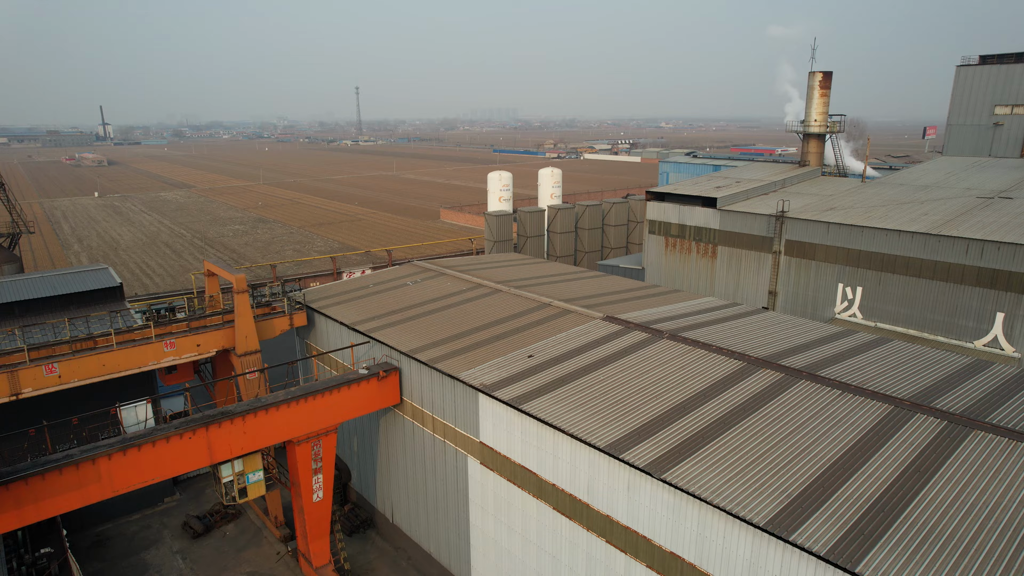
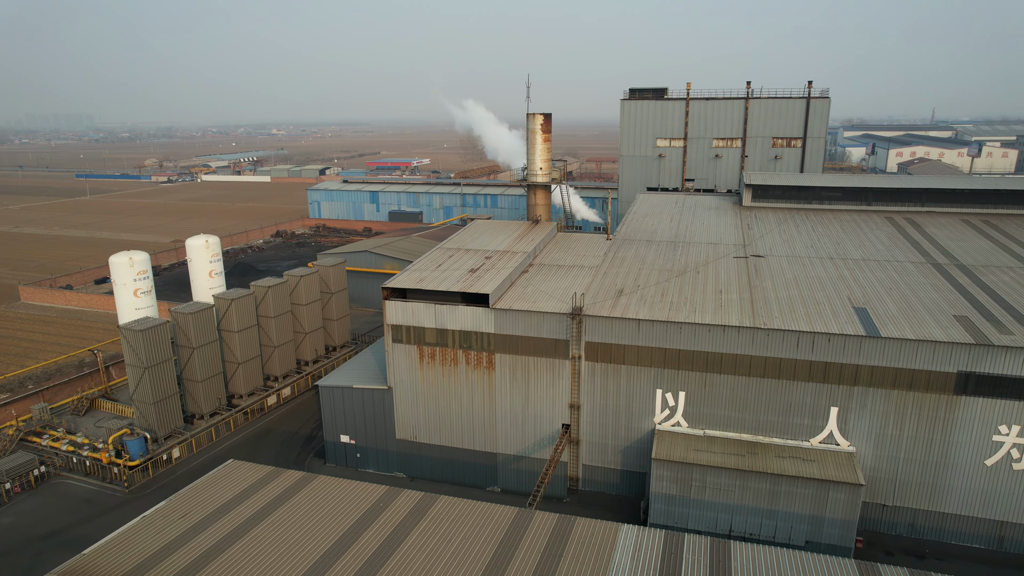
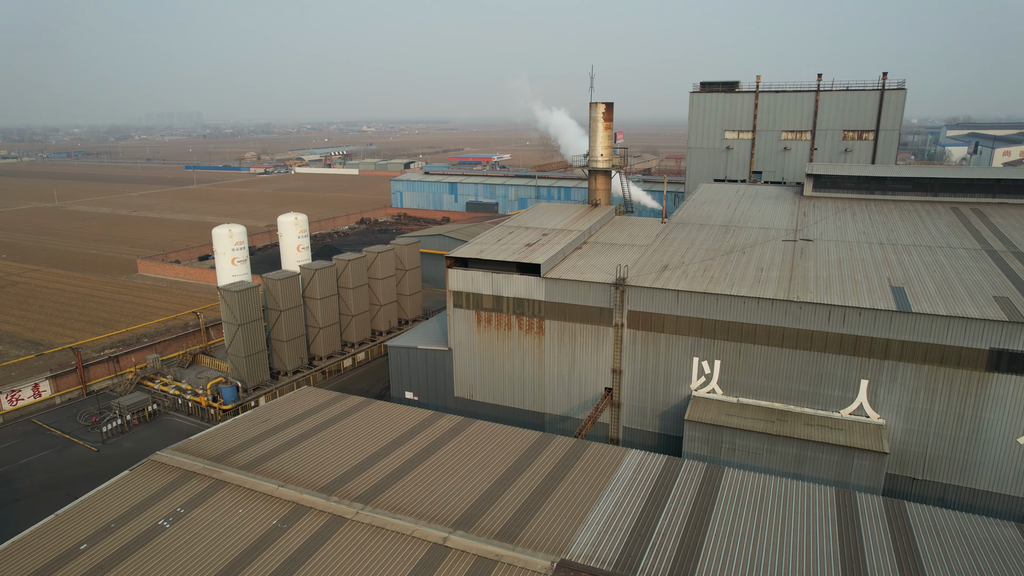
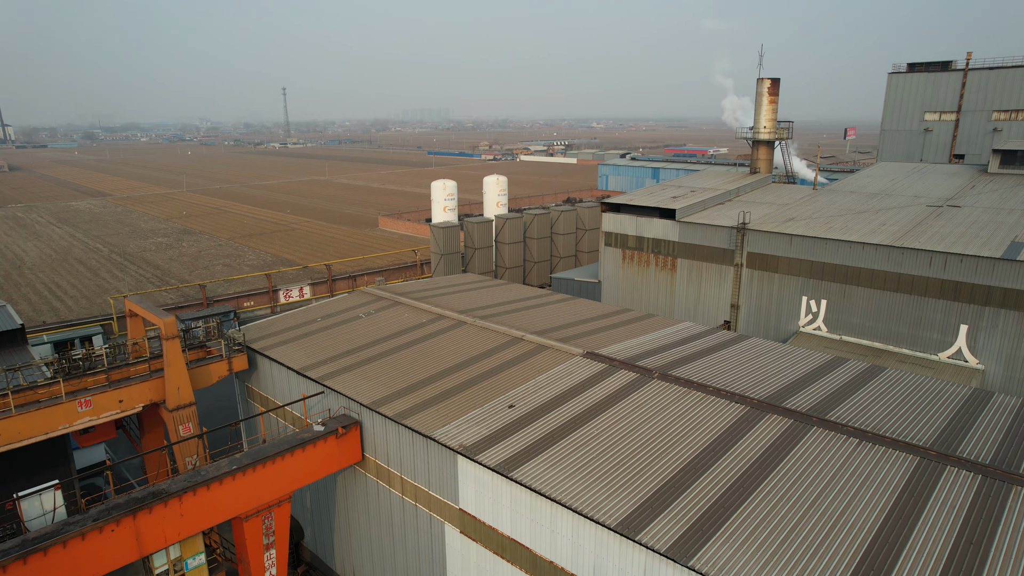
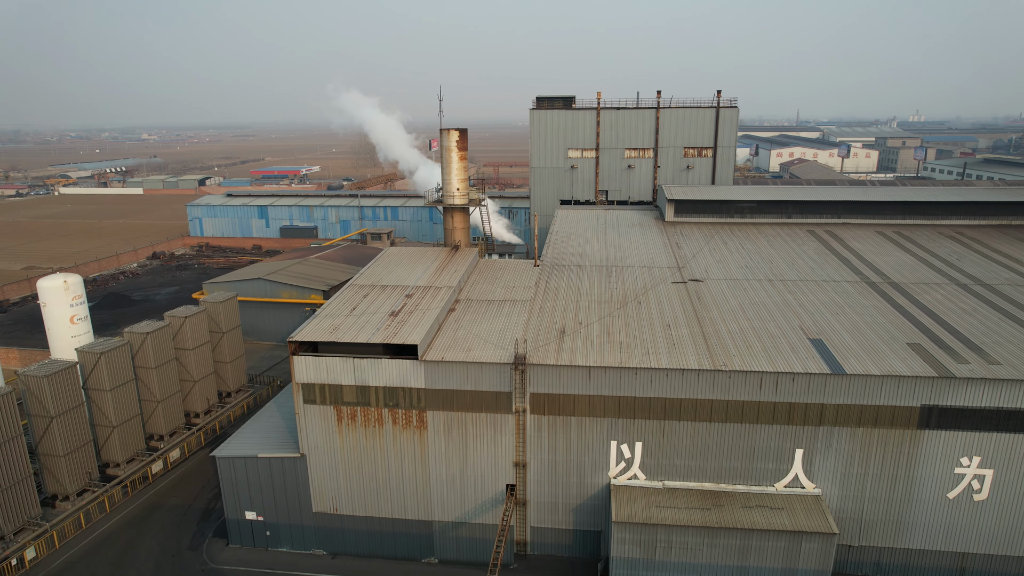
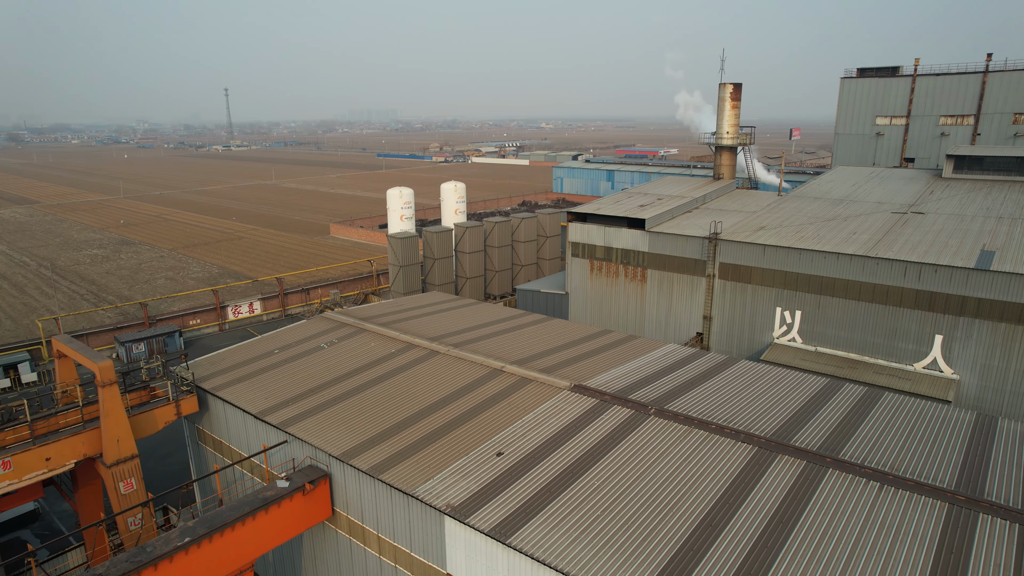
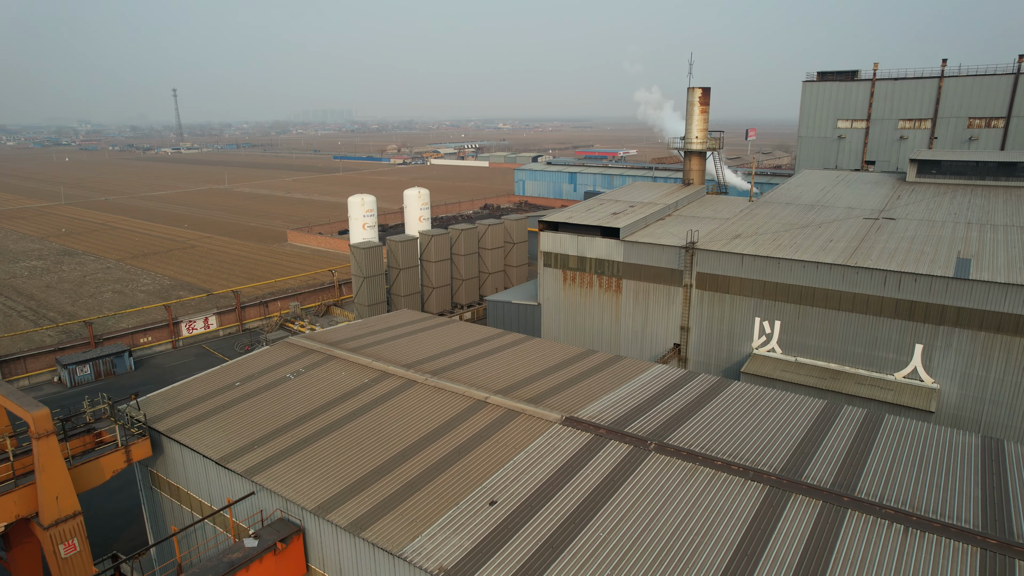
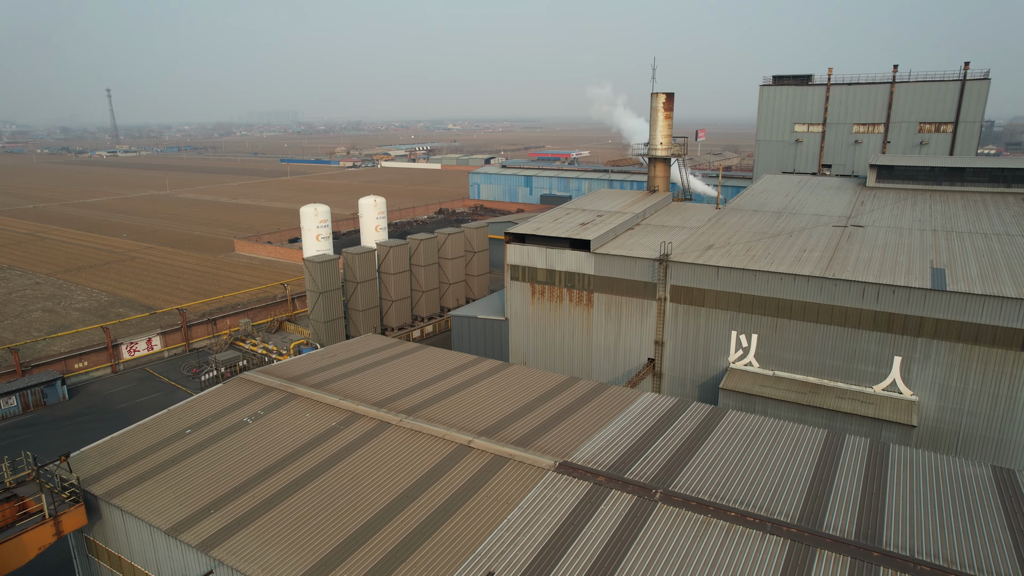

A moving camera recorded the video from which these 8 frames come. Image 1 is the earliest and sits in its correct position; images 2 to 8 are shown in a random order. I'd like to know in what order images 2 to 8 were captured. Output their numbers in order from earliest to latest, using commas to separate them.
4, 6, 7, 8, 3, 2, 5
